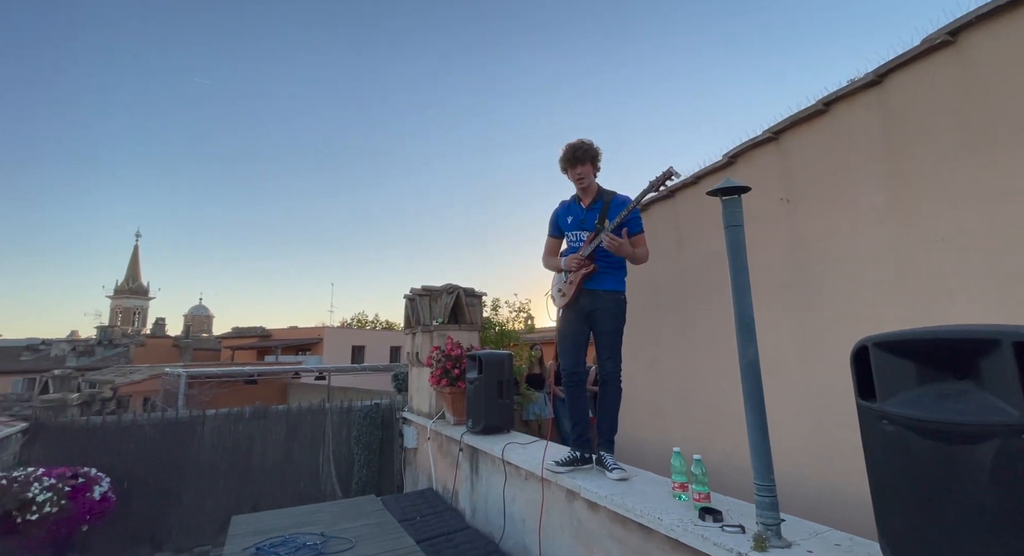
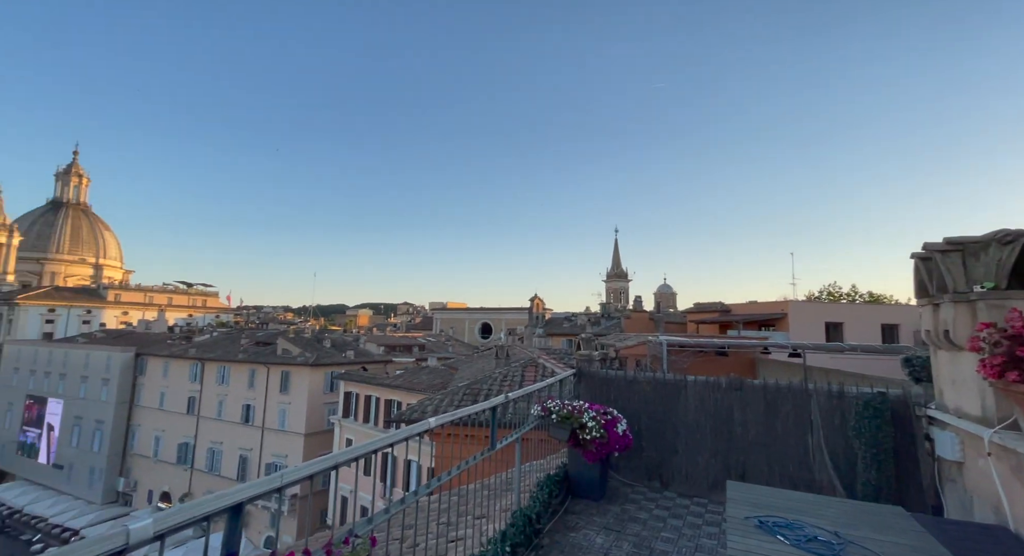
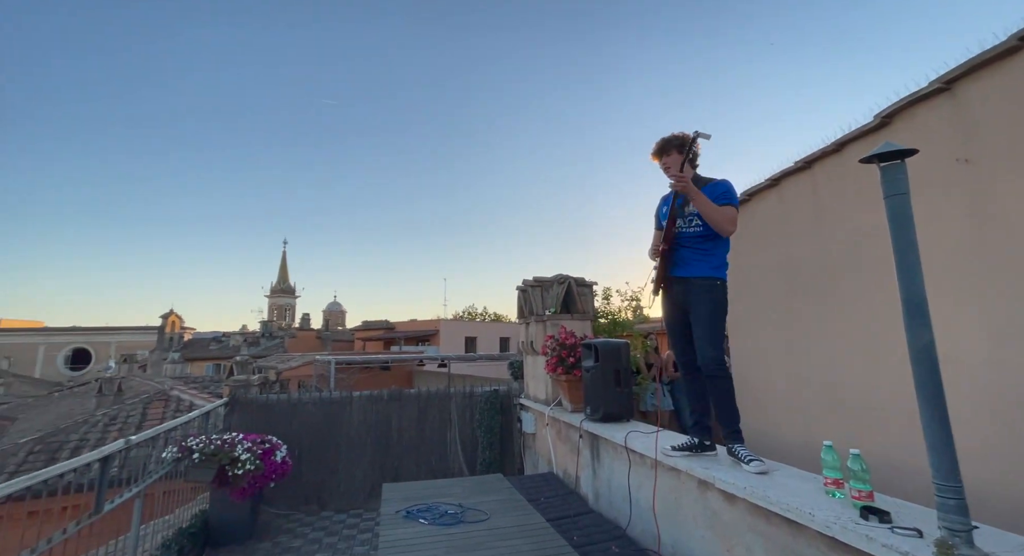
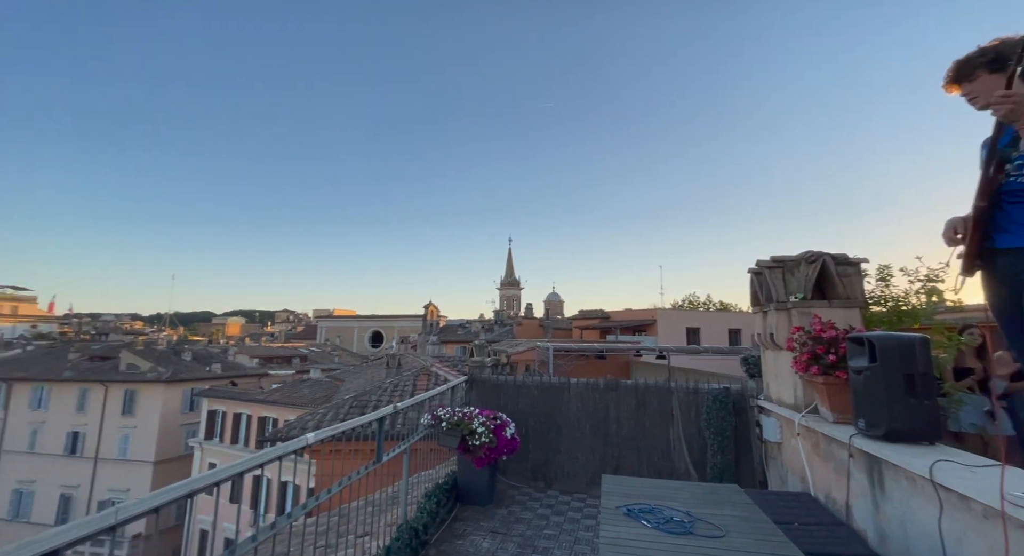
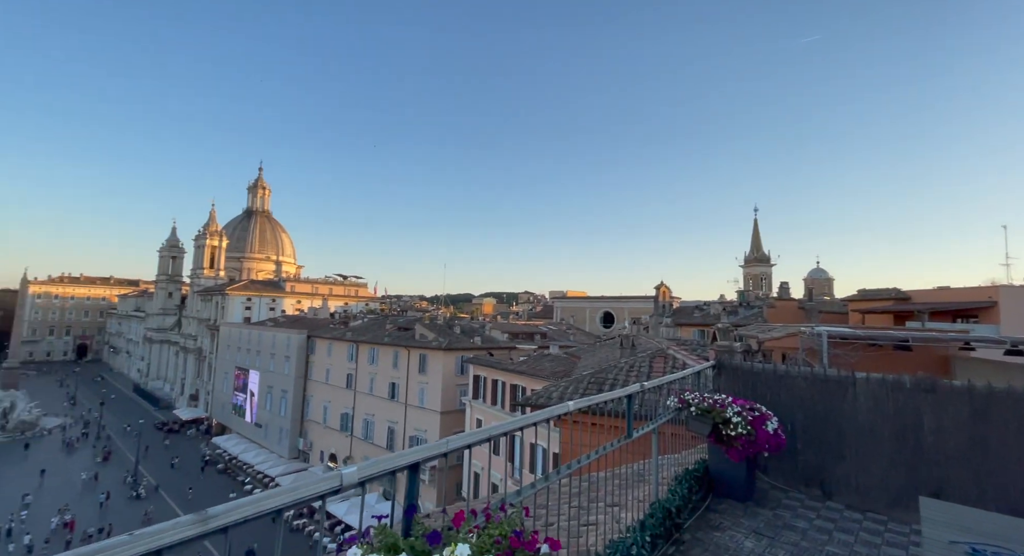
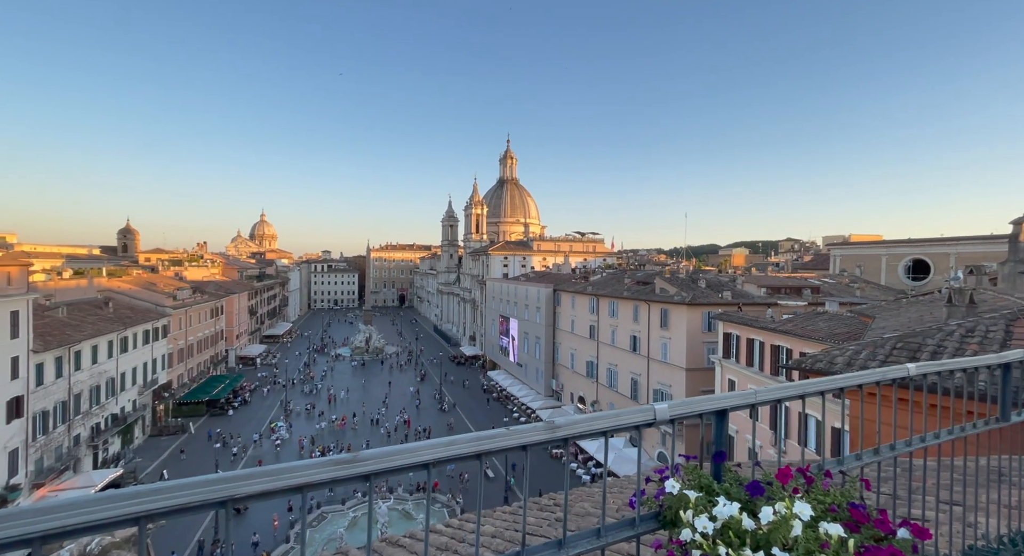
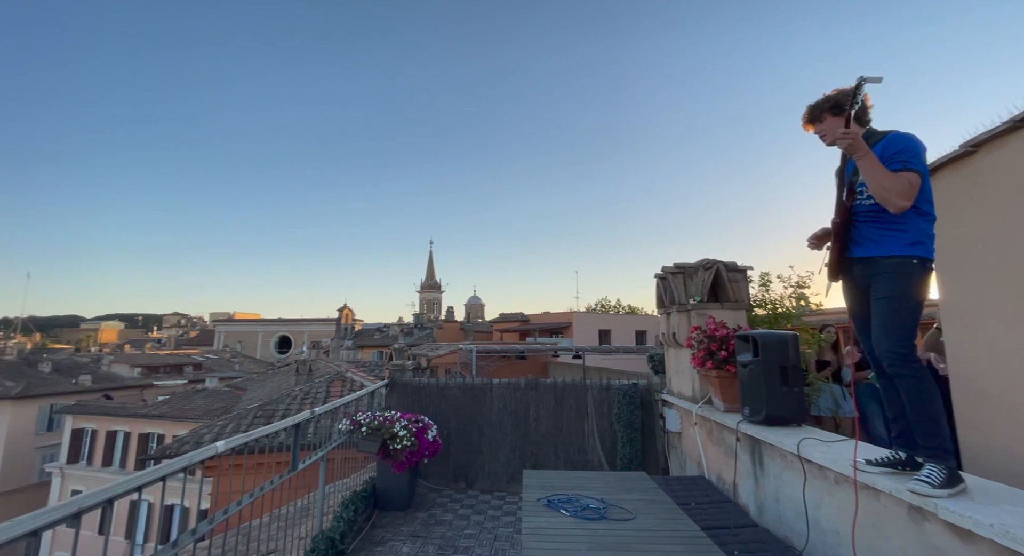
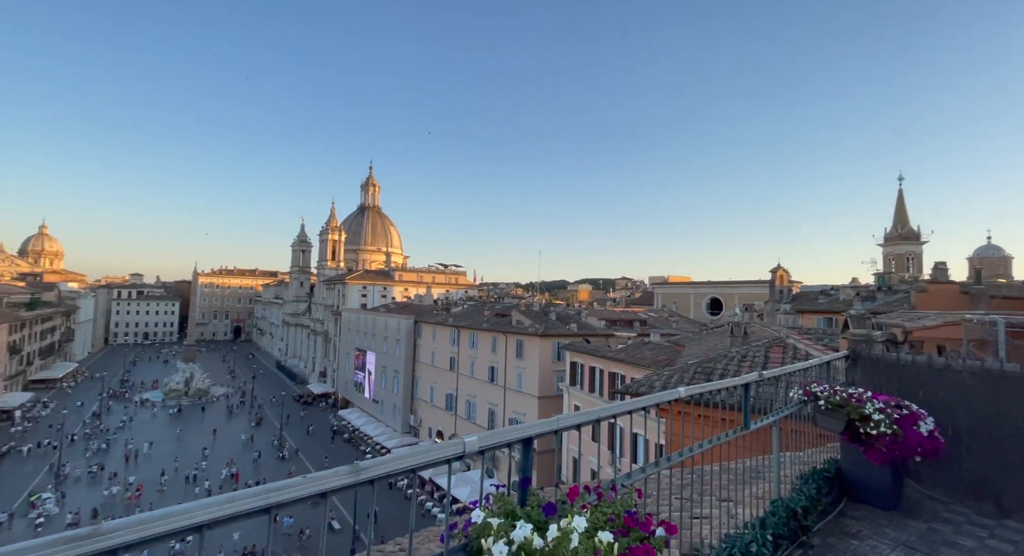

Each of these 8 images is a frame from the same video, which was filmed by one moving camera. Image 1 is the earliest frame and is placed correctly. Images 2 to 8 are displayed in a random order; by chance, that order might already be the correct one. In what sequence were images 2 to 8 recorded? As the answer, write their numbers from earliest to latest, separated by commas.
3, 7, 4, 2, 5, 8, 6
